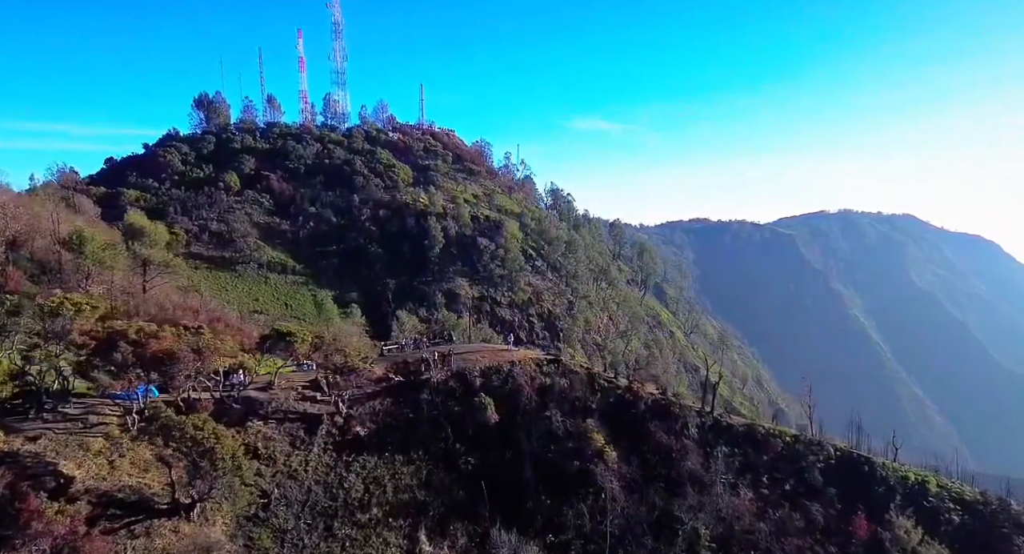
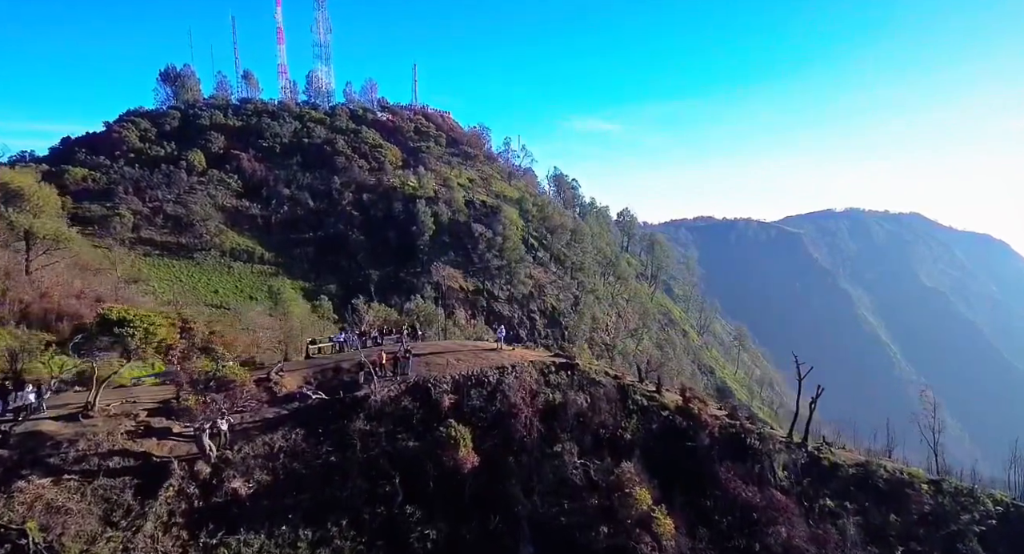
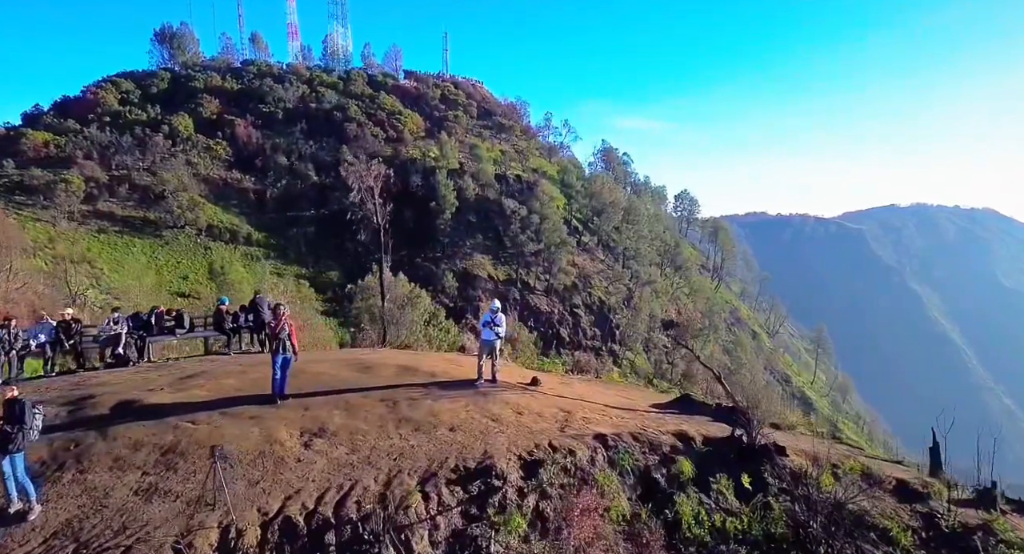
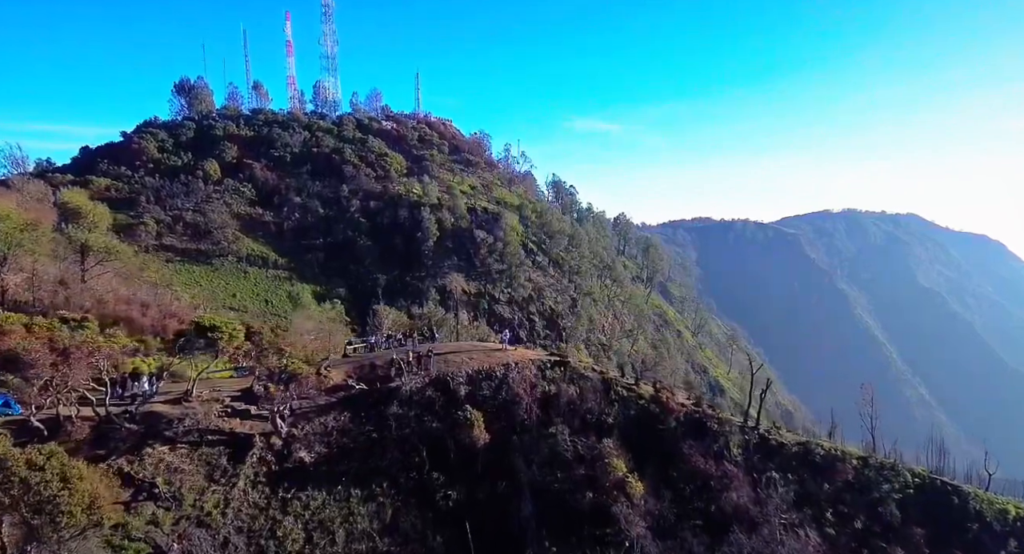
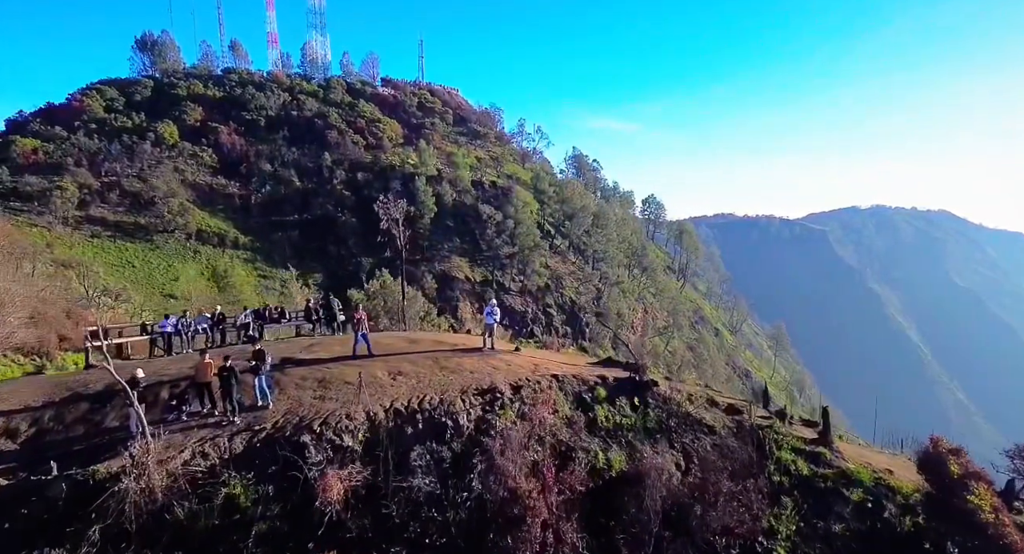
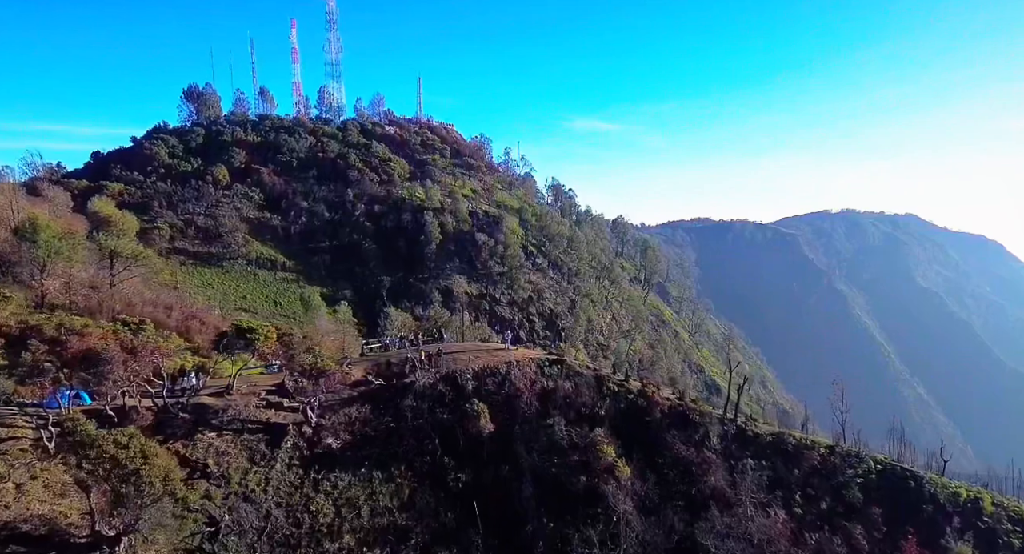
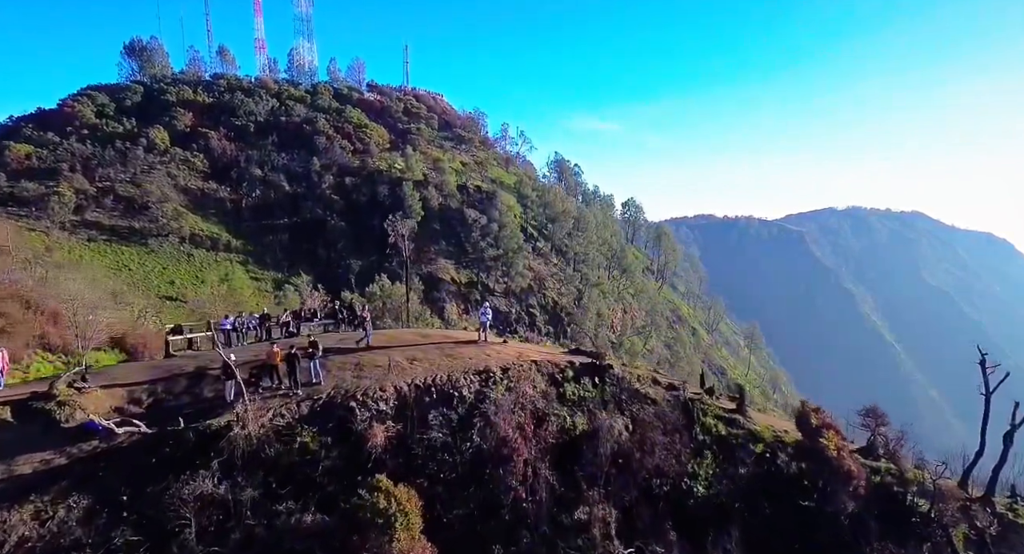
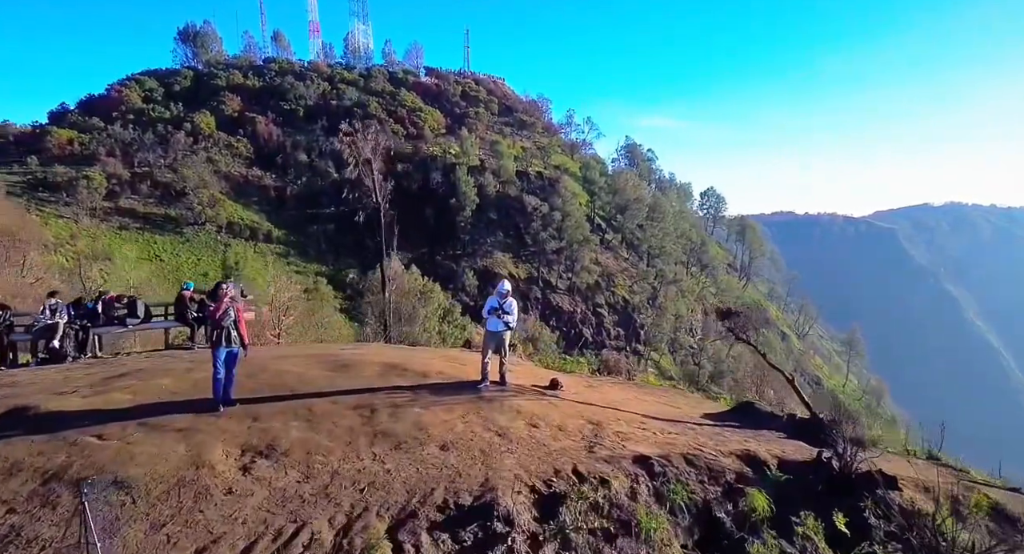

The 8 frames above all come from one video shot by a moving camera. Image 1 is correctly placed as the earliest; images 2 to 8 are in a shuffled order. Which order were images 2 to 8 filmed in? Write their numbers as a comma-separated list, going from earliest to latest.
6, 4, 2, 7, 5, 3, 8
